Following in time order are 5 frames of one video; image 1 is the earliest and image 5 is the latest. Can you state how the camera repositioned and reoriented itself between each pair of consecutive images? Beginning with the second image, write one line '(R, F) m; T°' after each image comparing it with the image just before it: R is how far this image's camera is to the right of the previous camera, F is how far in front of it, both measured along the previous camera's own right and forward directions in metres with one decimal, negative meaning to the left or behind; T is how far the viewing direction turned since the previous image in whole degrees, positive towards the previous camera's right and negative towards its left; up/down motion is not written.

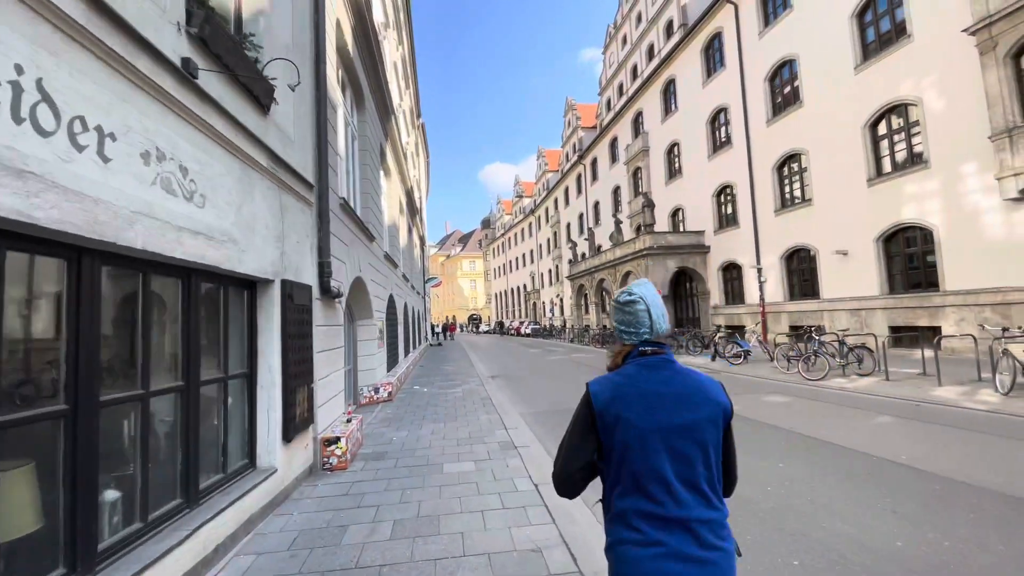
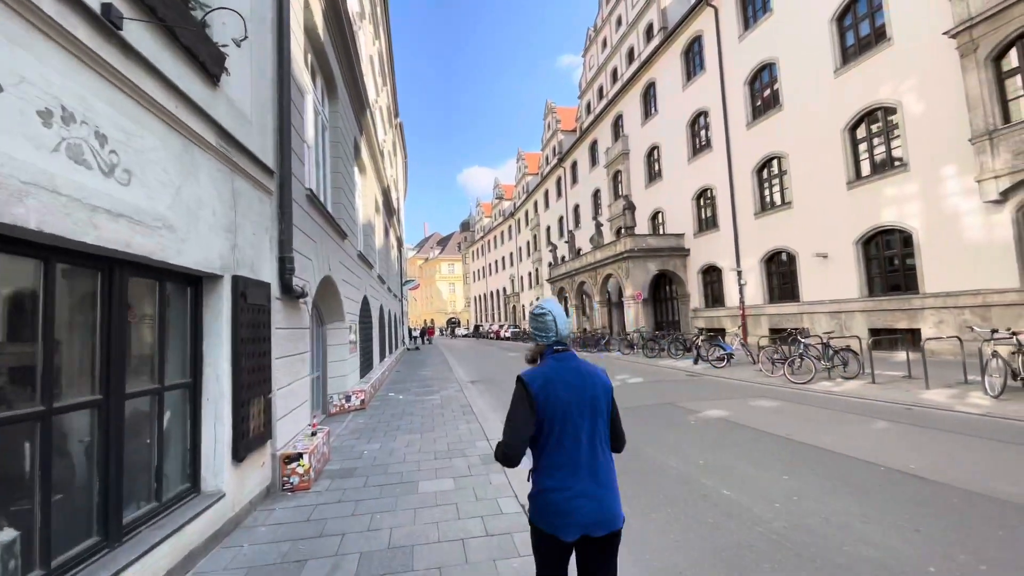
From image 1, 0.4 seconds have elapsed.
(-0.1, +0.5) m; +3°
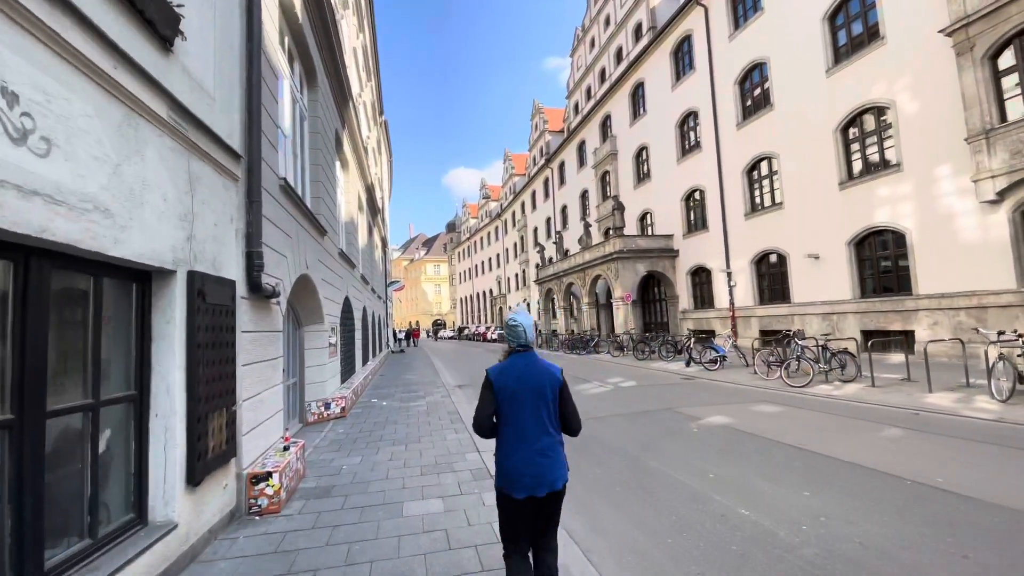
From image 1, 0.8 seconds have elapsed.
(-0.1, +0.5) m; +2°
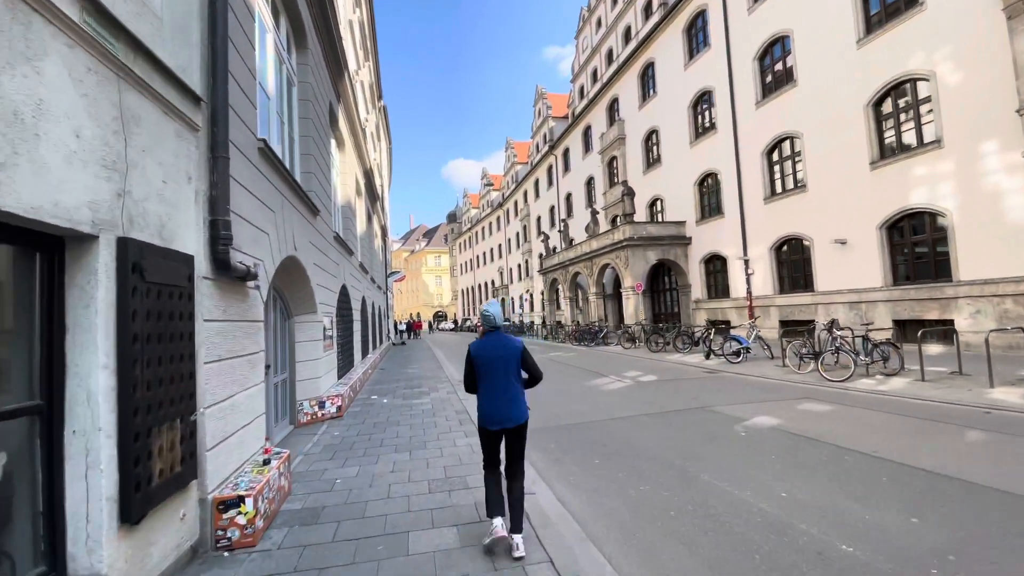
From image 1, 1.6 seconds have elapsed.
(-0.2, +0.9) m; 0°
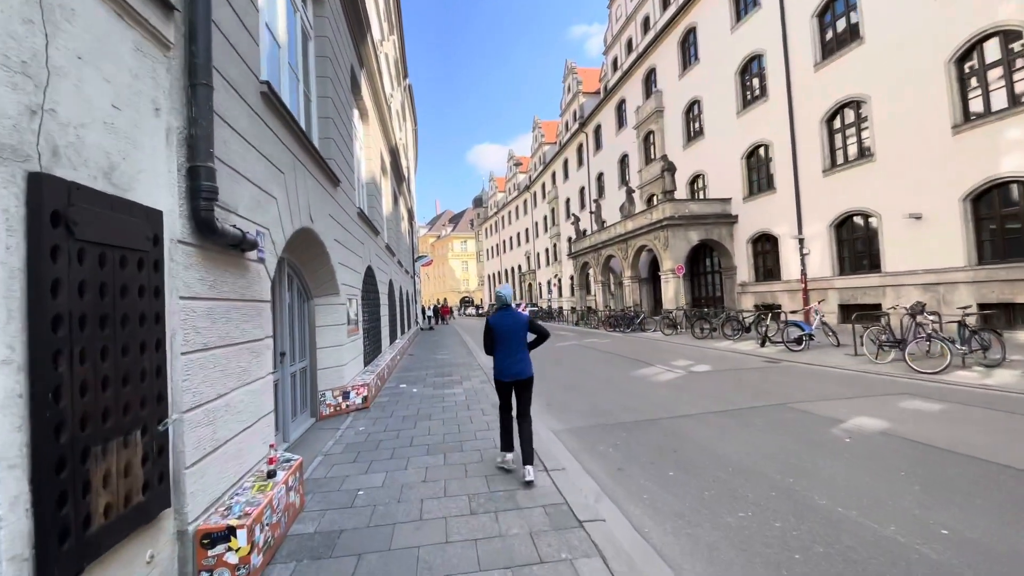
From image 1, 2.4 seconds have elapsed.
(-0.3, +0.9) m; -3°
